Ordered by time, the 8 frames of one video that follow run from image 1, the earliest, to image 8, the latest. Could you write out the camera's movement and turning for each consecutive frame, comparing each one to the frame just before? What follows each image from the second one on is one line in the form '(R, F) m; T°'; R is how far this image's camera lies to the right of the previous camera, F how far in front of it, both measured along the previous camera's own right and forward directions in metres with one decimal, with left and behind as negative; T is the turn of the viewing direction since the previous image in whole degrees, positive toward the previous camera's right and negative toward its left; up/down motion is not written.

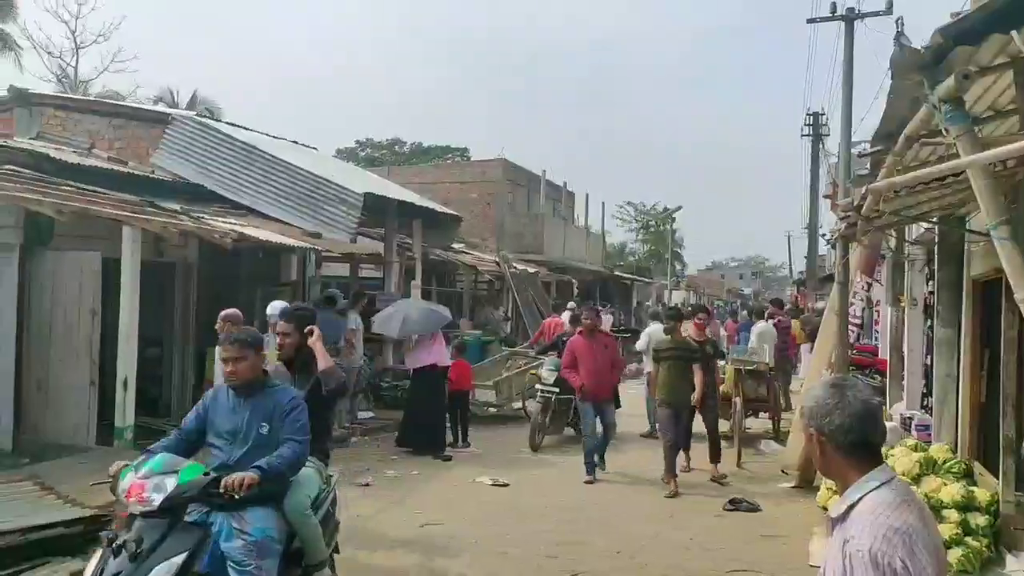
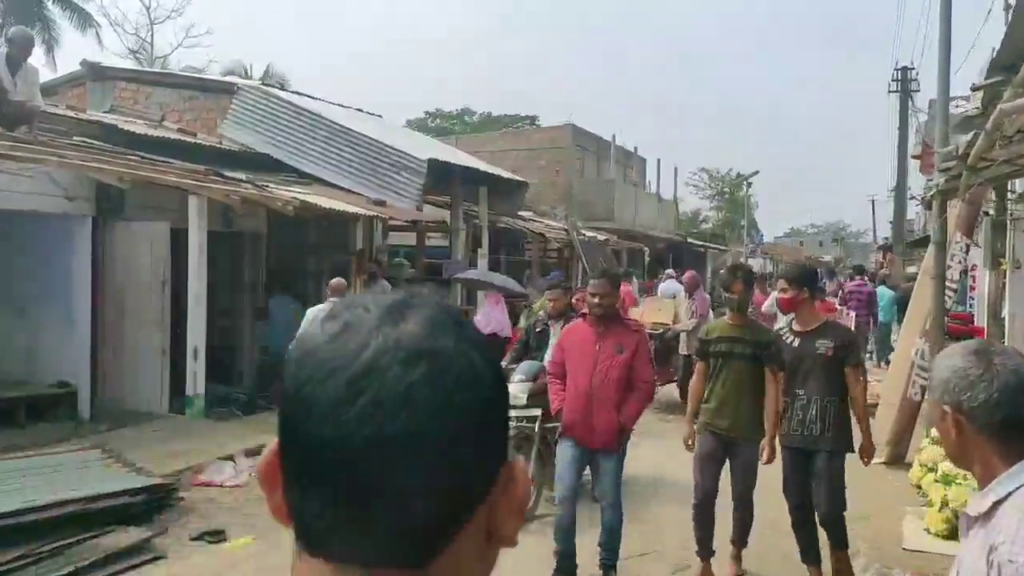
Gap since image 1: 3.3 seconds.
(0.0, +0.3) m; -4°
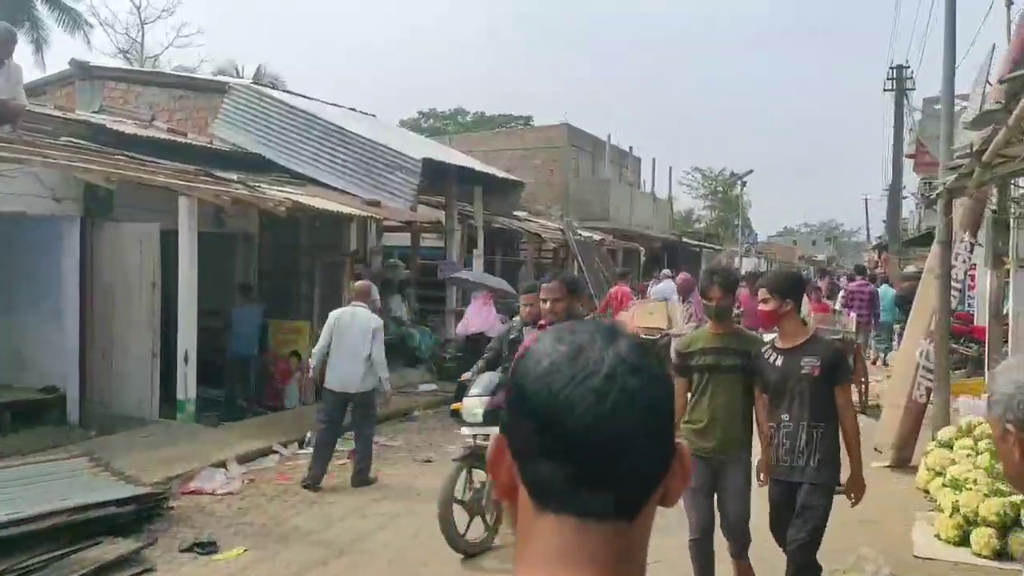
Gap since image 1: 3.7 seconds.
(0.0, +0.2) m; 0°
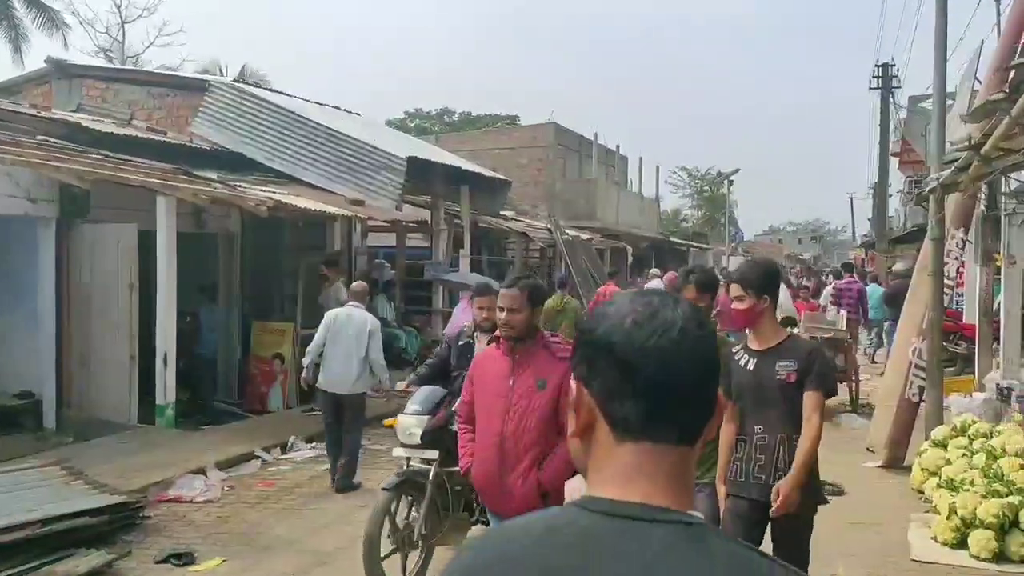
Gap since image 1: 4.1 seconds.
(0.0, +0.2) m; +1°
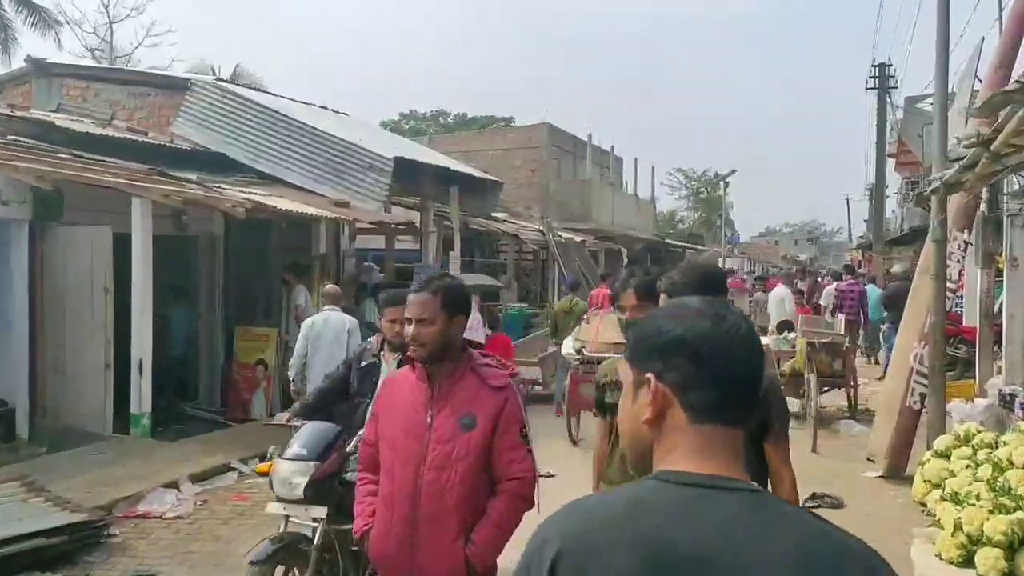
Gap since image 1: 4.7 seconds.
(+0.1, +0.3) m; 0°
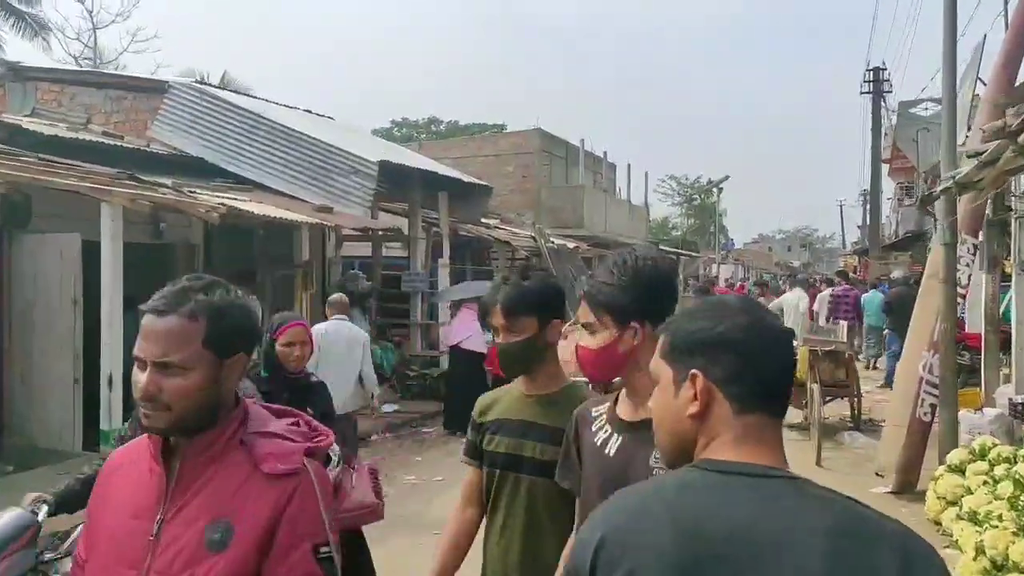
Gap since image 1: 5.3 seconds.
(0.0, +0.4) m; 0°
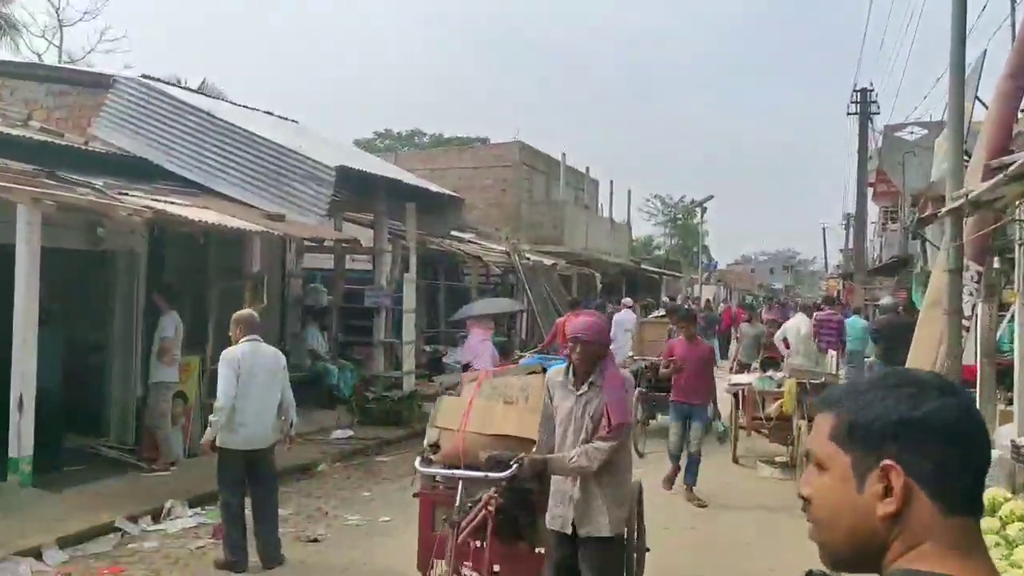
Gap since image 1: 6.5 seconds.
(+0.2, +0.8) m; +1°
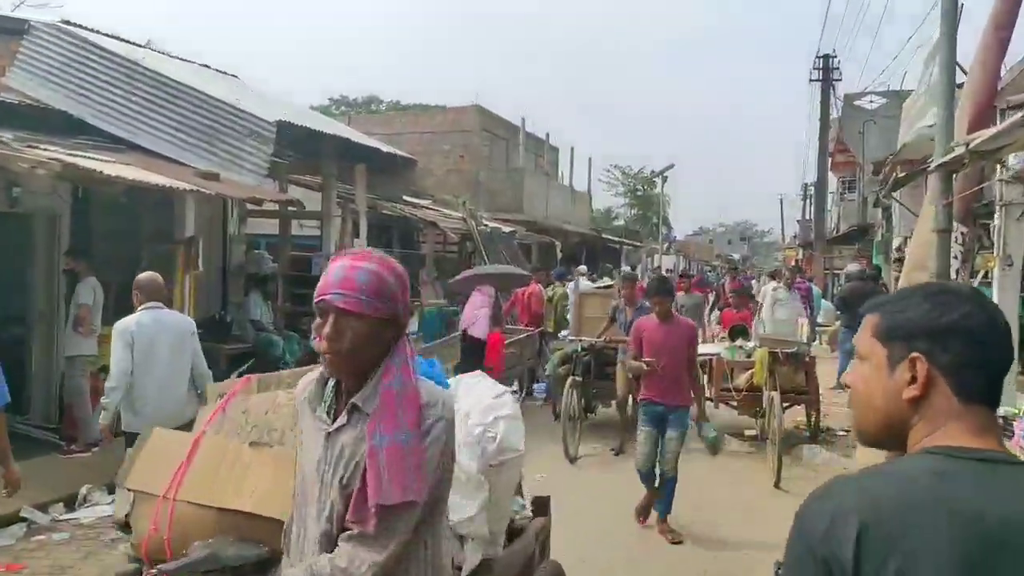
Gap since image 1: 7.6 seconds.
(0.0, +0.6) m; +2°
